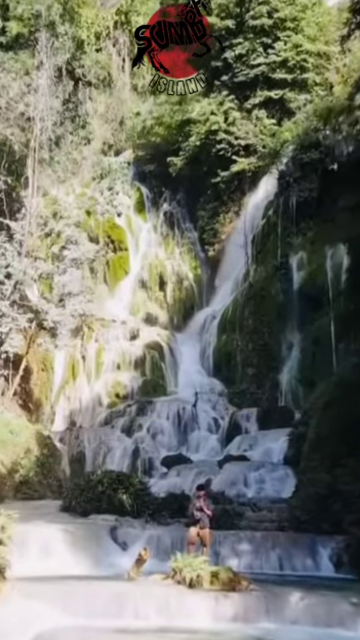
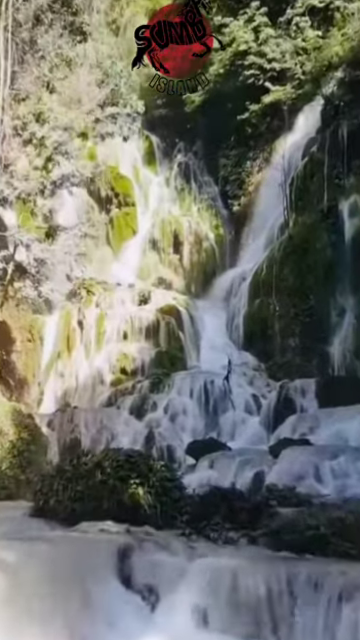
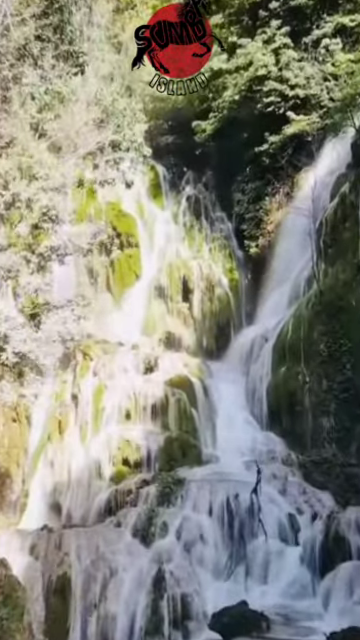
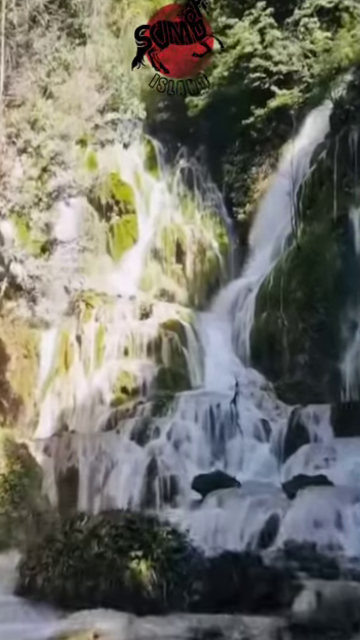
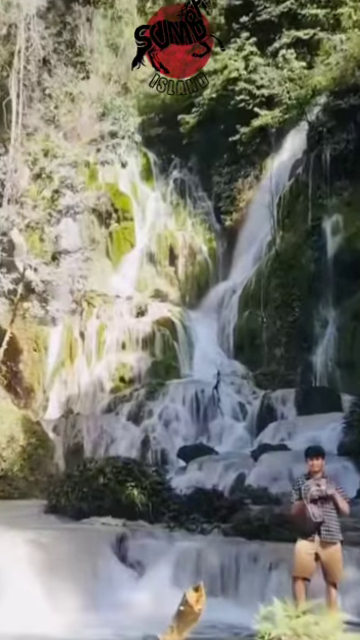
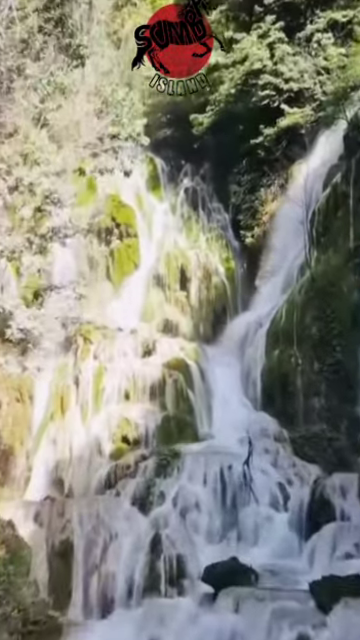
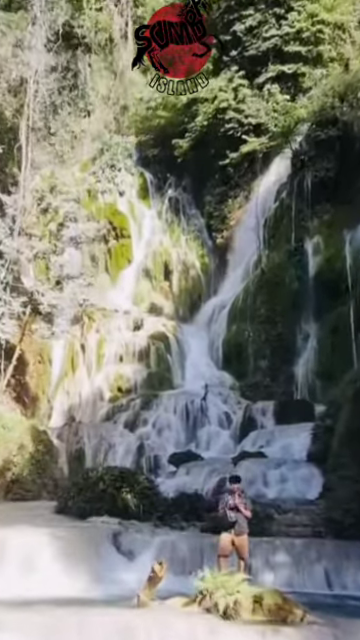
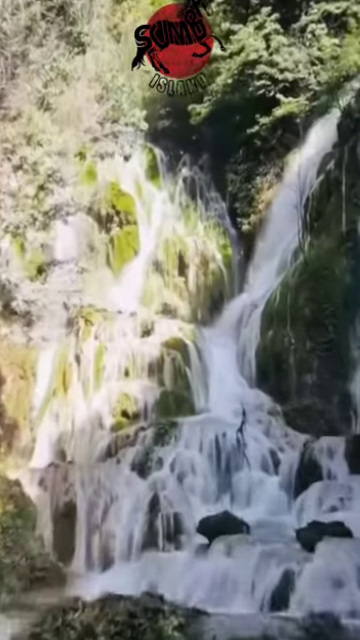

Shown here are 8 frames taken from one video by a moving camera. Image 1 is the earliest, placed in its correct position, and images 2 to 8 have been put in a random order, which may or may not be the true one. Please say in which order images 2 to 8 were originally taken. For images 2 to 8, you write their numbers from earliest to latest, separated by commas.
7, 5, 2, 4, 8, 6, 3
